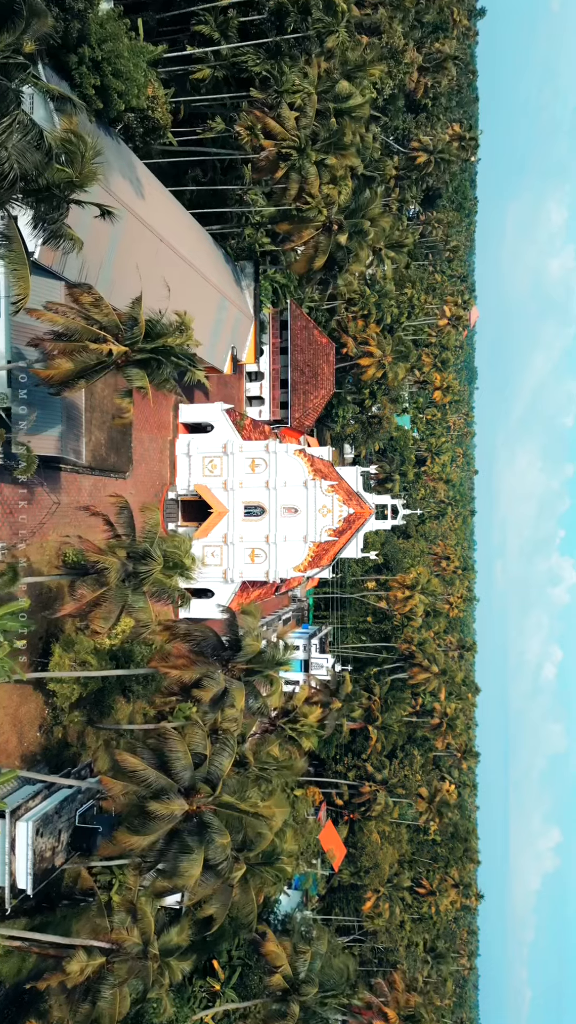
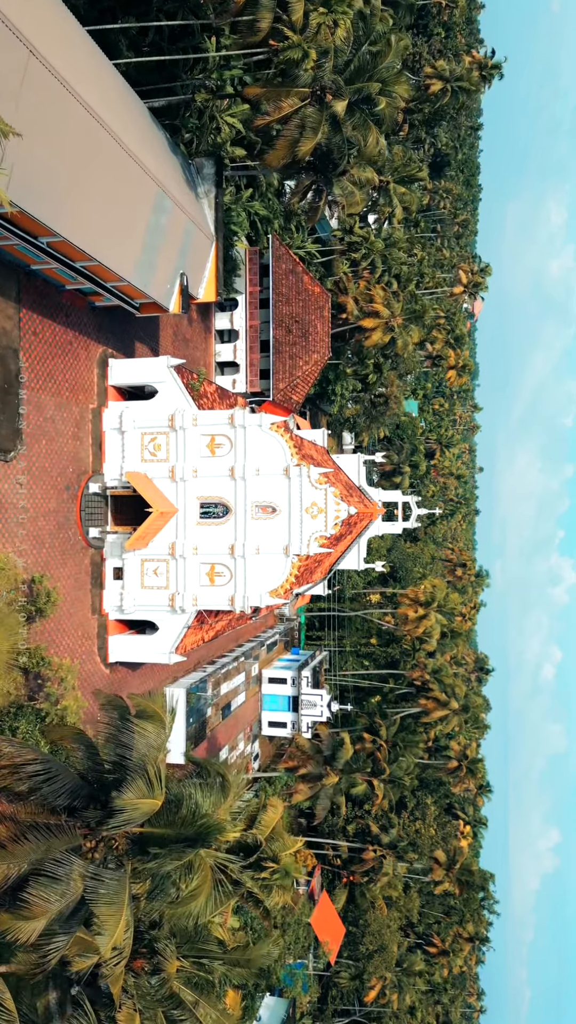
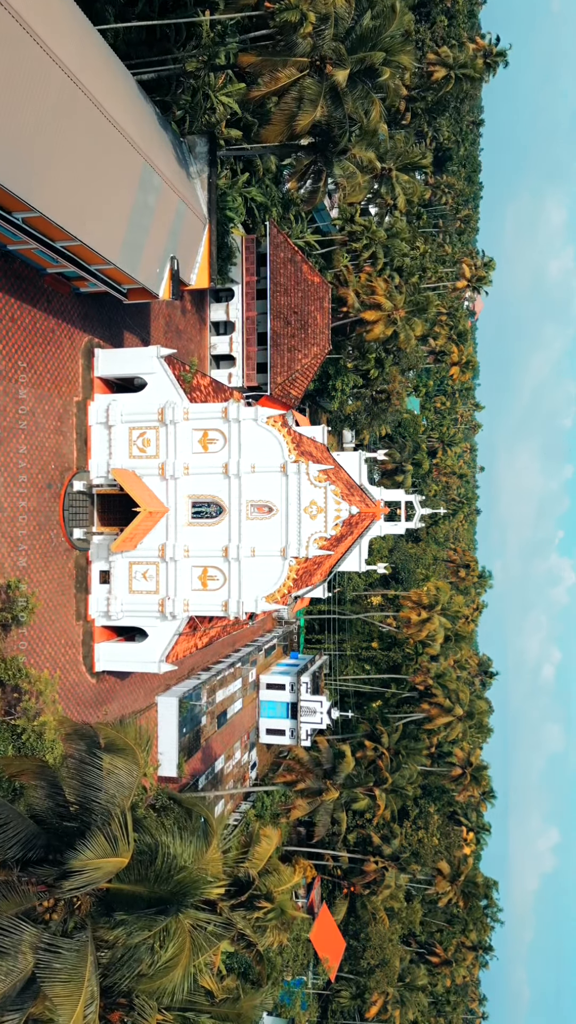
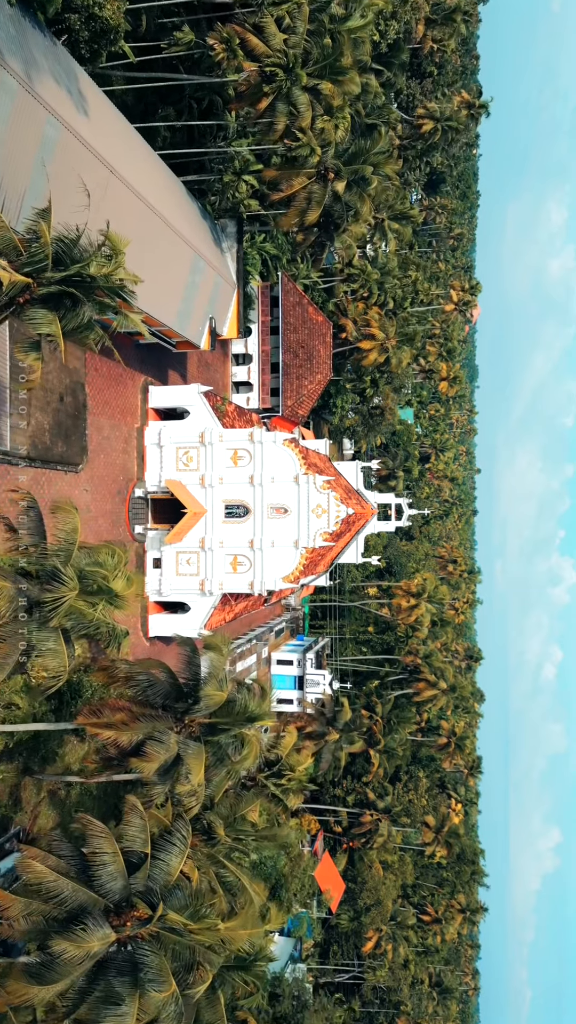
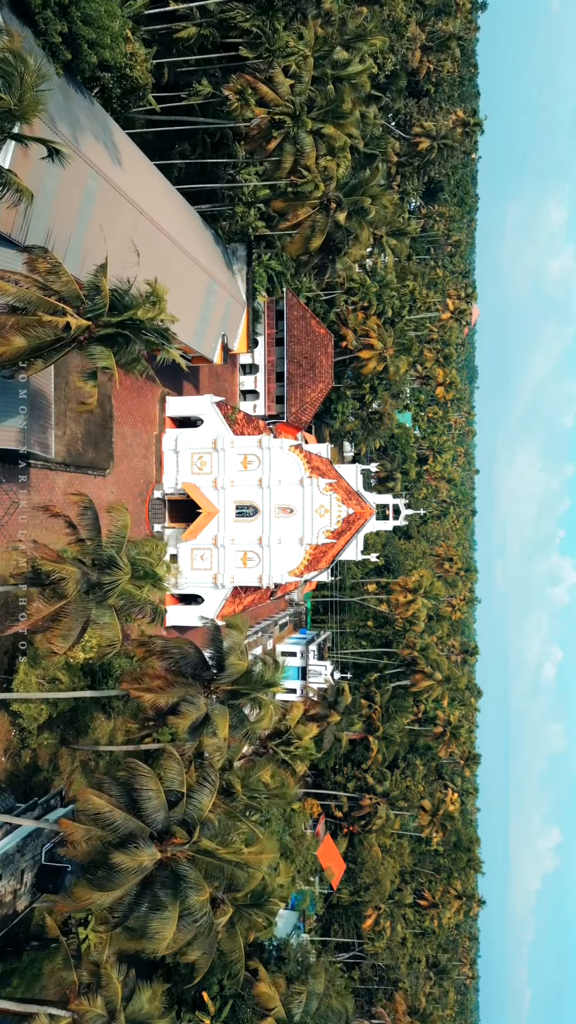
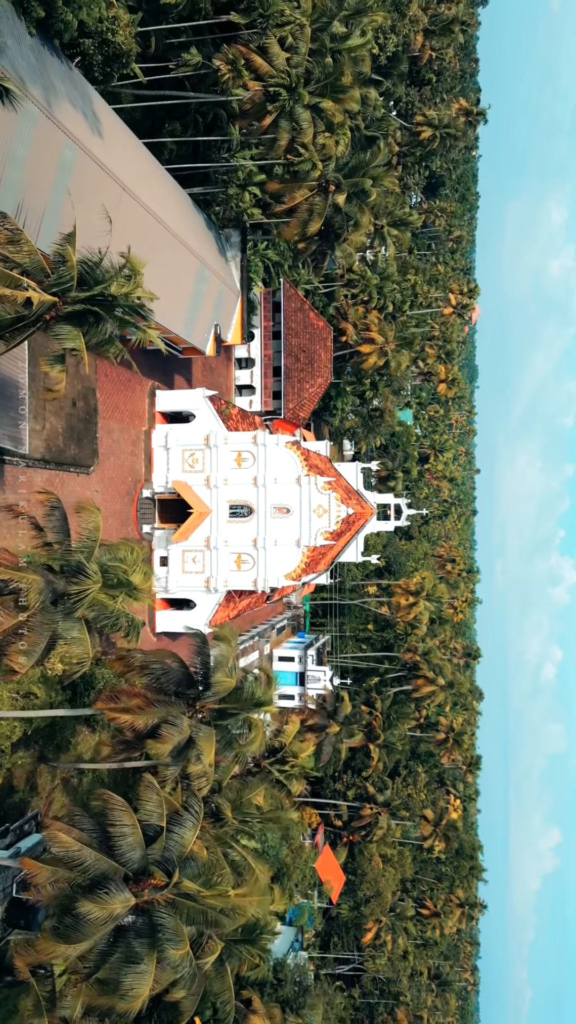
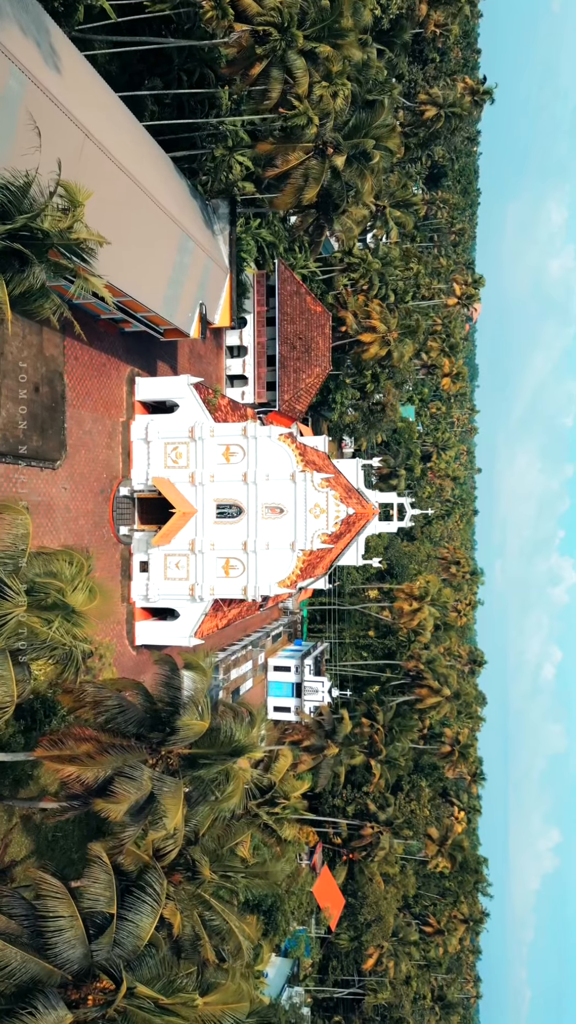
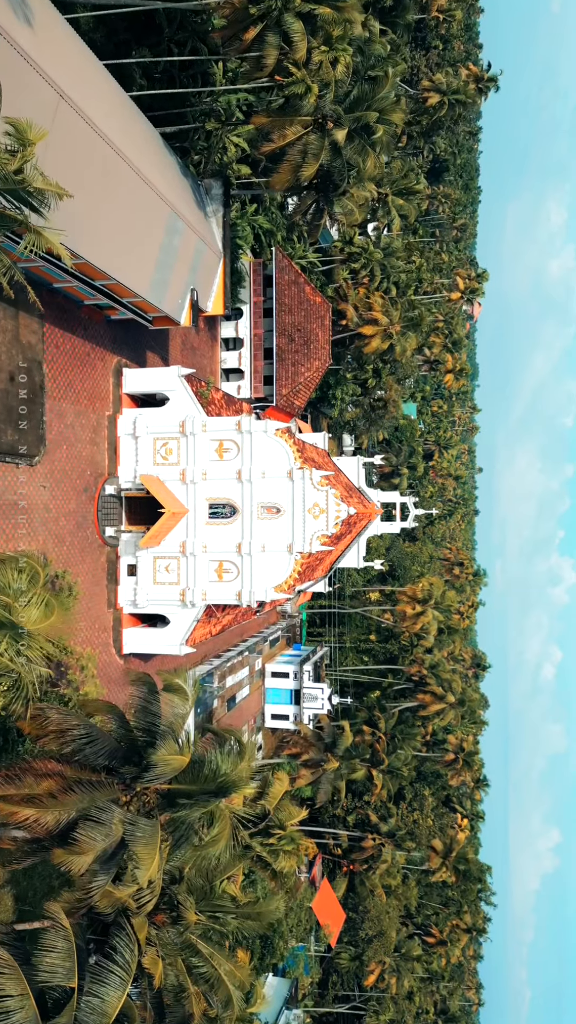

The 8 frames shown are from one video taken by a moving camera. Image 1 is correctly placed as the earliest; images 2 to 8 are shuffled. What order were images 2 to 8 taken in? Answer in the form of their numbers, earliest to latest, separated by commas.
5, 6, 4, 7, 8, 2, 3
